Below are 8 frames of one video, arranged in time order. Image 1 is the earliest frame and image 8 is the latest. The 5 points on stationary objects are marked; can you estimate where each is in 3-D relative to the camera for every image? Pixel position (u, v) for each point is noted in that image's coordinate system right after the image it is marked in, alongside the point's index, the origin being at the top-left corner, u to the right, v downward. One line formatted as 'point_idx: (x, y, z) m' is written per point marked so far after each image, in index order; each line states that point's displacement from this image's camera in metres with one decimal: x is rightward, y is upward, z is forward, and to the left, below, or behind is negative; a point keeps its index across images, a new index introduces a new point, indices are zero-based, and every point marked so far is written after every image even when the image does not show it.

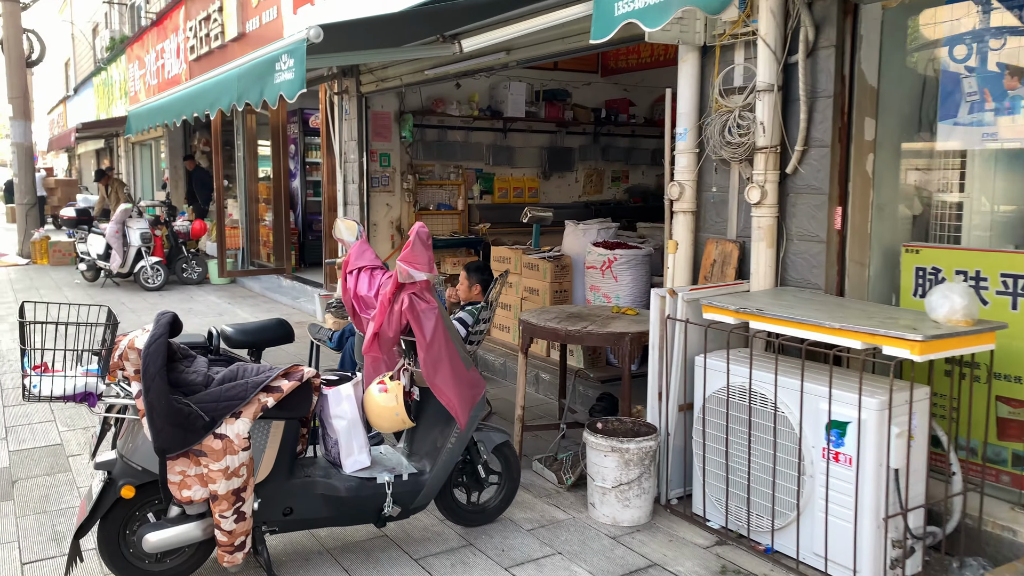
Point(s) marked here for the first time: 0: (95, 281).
0: (-5.2, +0.1, +10.0) m
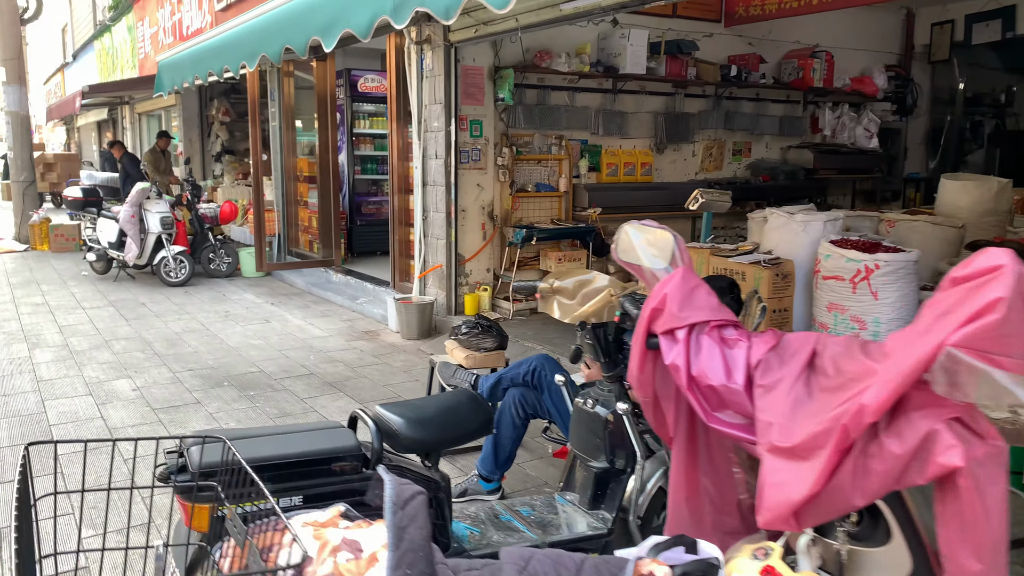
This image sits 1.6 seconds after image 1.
0: (-4.3, +0.2, +8.5) m
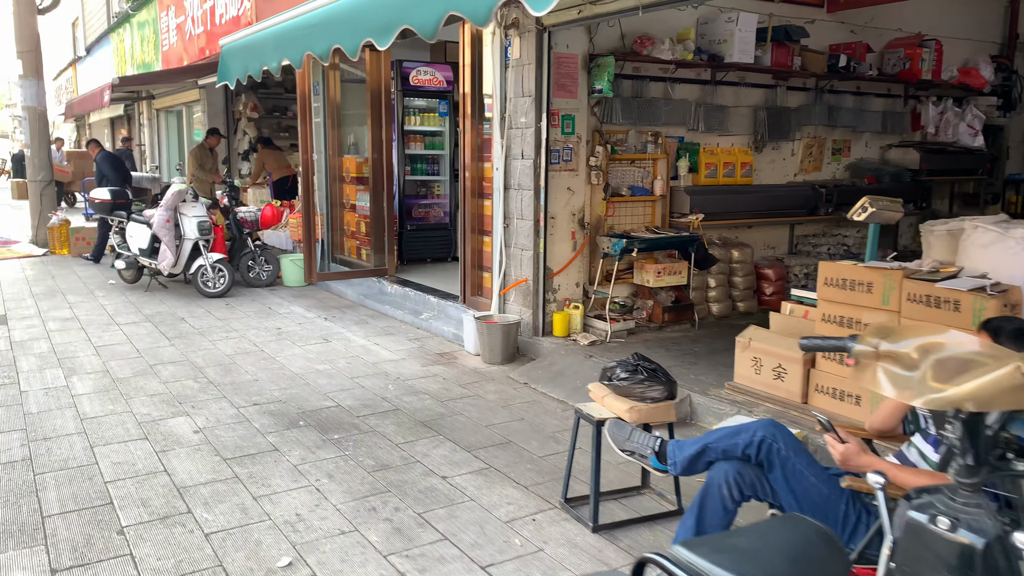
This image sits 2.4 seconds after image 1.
0: (-3.6, +0.1, +7.8) m
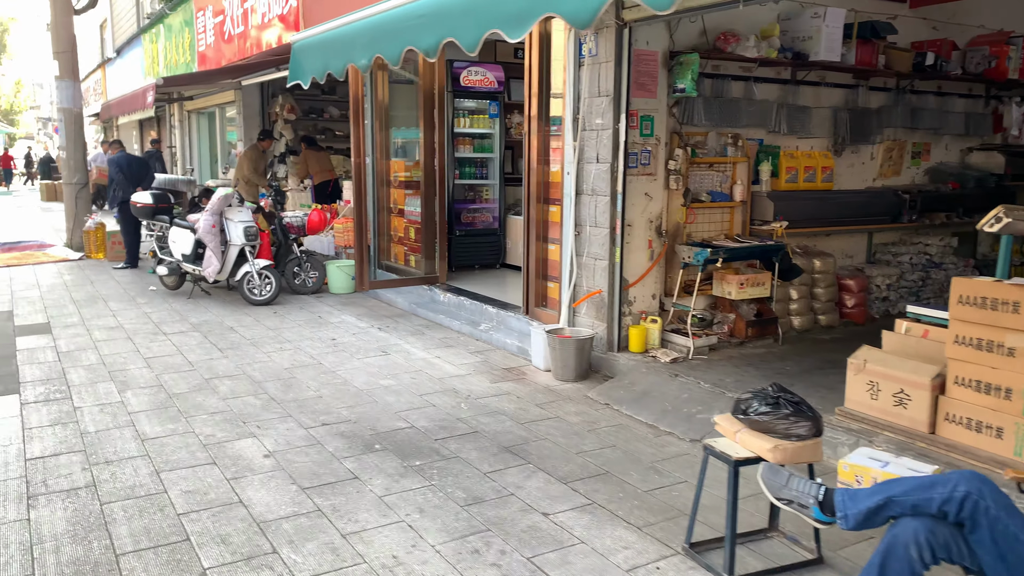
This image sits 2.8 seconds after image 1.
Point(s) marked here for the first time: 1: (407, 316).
0: (-3.1, 0.0, +7.6) m
1: (-0.9, -0.2, +6.7) m
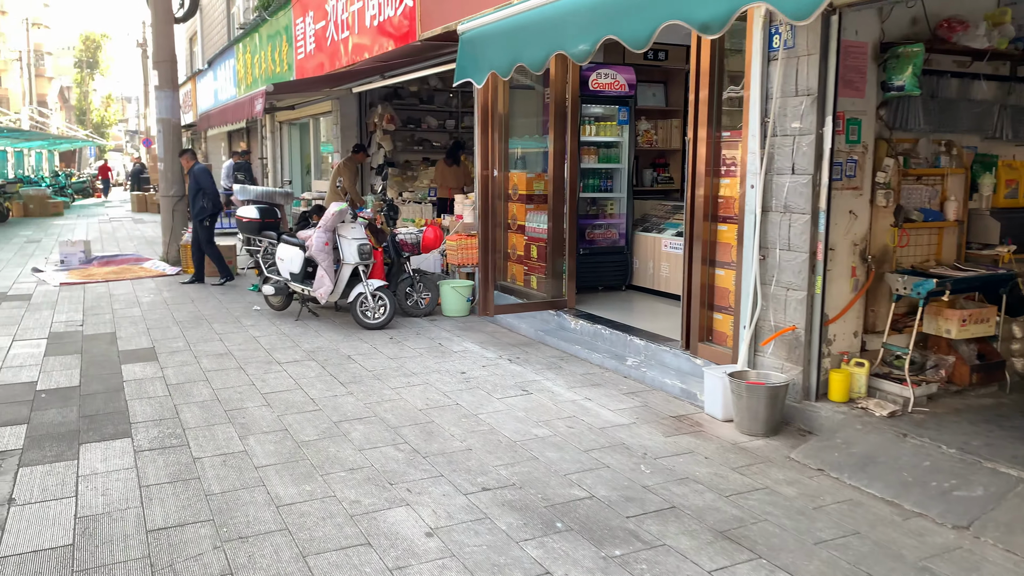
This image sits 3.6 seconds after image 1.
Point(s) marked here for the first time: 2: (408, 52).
0: (-2.0, -0.2, +7.1) m
1: (+0.2, -0.4, +6.0) m
2: (-1.0, +2.3, +8.0) m
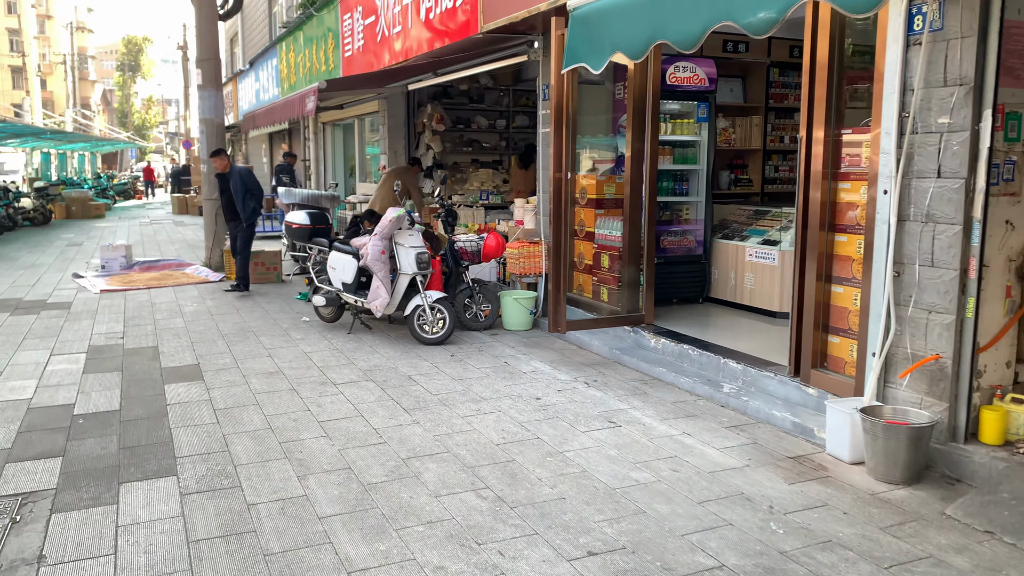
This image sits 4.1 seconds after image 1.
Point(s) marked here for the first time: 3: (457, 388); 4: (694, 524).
0: (-1.5, -0.3, +6.7) m
1: (+0.7, -0.5, +5.4) m
2: (-0.4, +2.2, +7.5) m
3: (-0.3, -0.6, +4.8) m
4: (+0.7, -0.9, +3.0) m
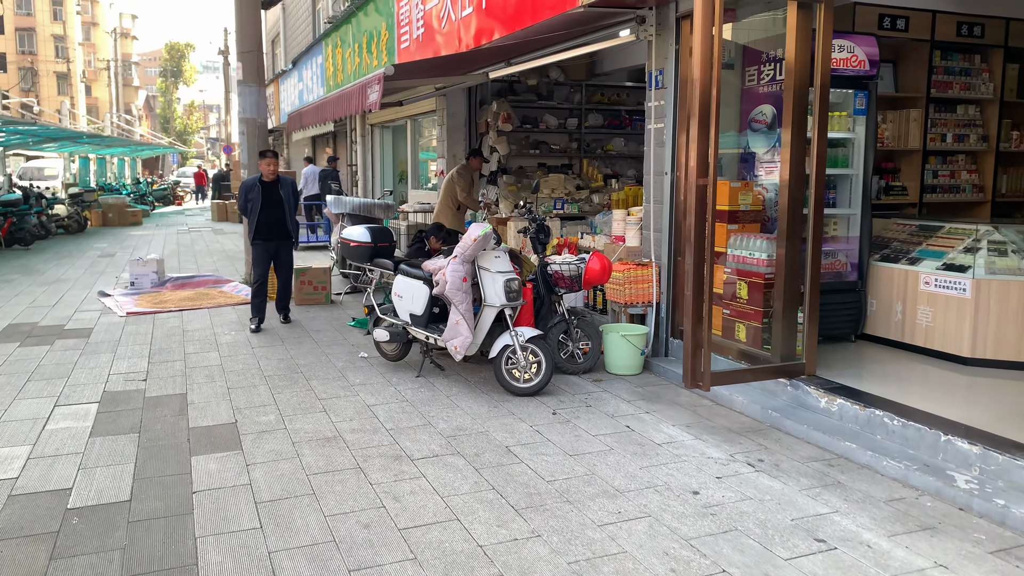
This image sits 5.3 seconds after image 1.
0: (-0.8, -0.5, +5.5) m
1: (+1.3, -0.7, +4.2) m
2: (+0.3, +2.0, +6.3) m
3: (+0.3, -0.8, +3.5) m
4: (+1.2, -1.1, +1.7) m
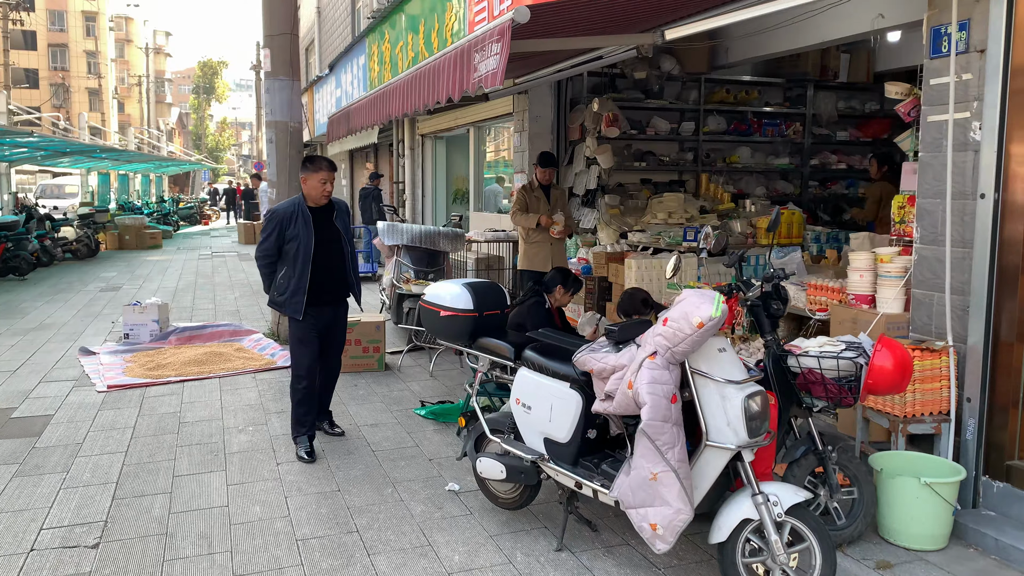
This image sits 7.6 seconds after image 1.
0: (0.0, -0.9, +3.3) m
1: (+2.0, -1.1, +1.9) m
2: (+1.1, +1.6, +4.1) m
3: (+1.0, -1.2, +1.3) m
4: (+1.9, -1.4, -0.5) m
